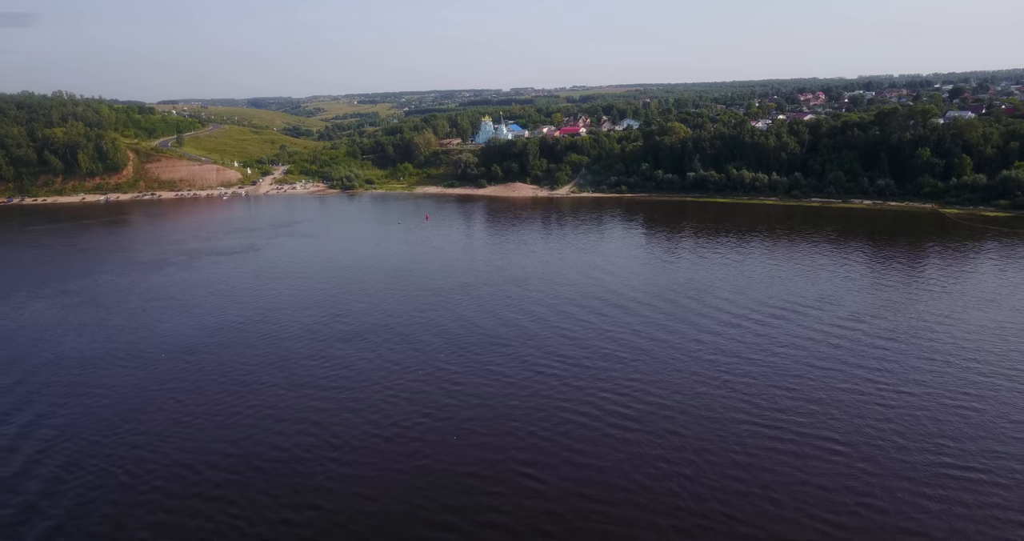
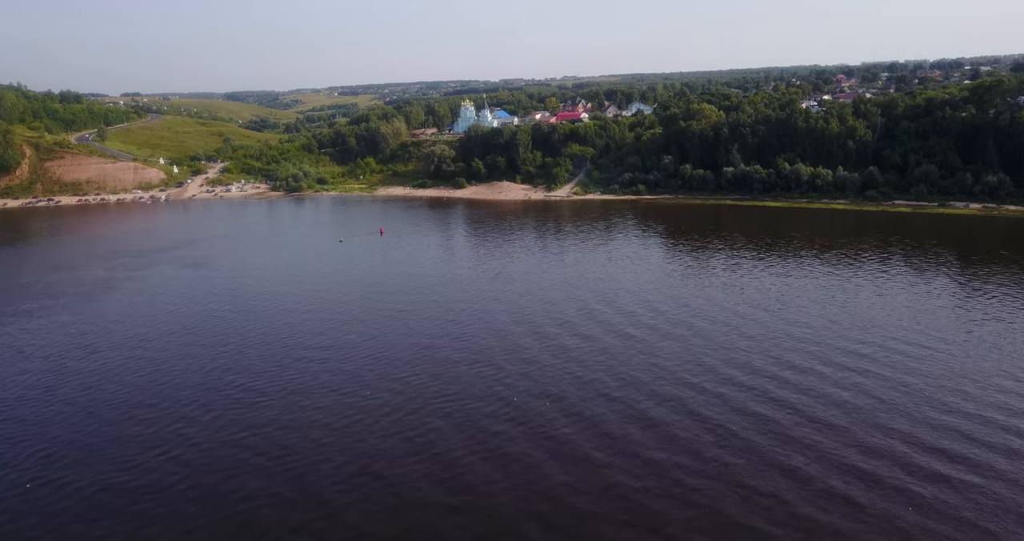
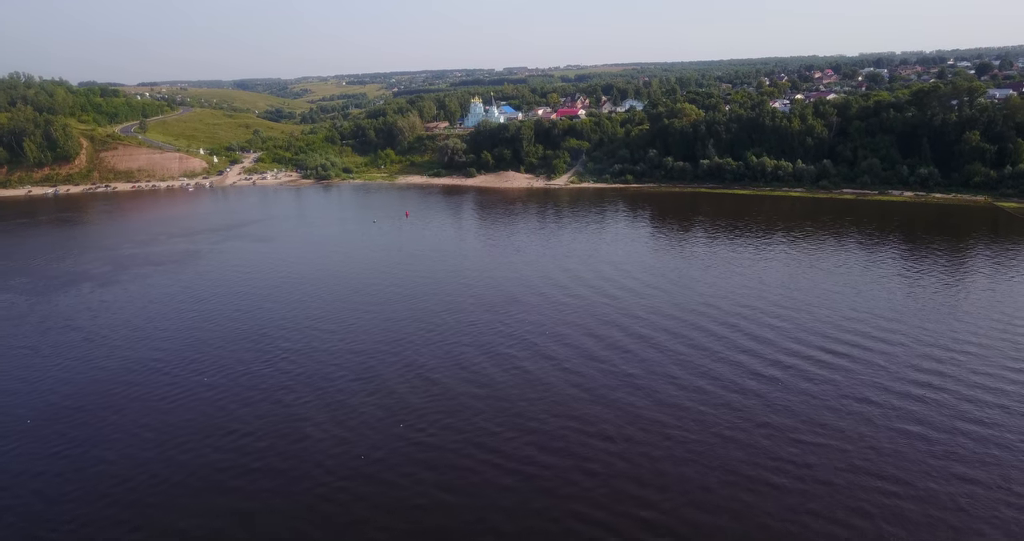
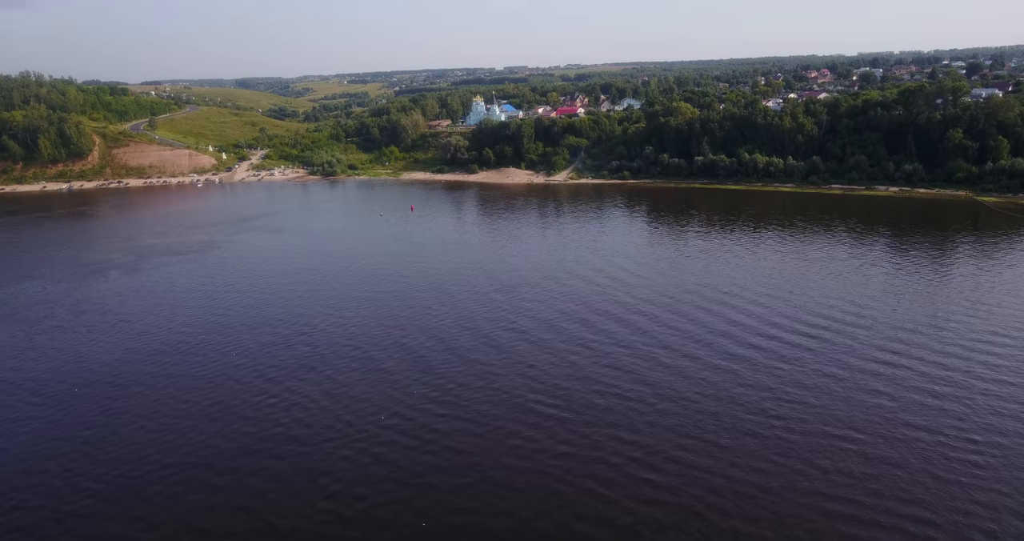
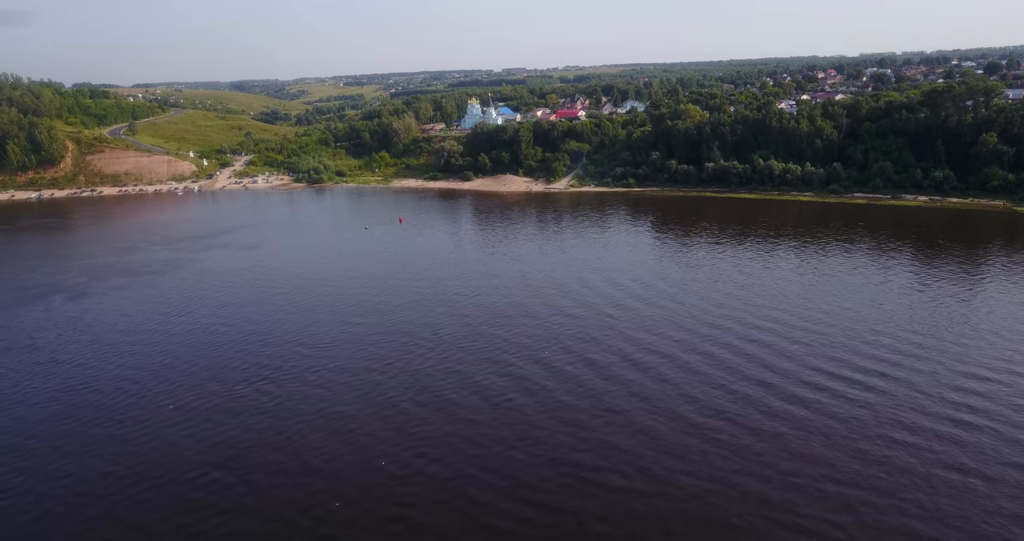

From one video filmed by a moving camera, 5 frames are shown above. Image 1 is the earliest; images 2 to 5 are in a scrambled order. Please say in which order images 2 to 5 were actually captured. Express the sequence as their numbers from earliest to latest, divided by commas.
4, 3, 5, 2
